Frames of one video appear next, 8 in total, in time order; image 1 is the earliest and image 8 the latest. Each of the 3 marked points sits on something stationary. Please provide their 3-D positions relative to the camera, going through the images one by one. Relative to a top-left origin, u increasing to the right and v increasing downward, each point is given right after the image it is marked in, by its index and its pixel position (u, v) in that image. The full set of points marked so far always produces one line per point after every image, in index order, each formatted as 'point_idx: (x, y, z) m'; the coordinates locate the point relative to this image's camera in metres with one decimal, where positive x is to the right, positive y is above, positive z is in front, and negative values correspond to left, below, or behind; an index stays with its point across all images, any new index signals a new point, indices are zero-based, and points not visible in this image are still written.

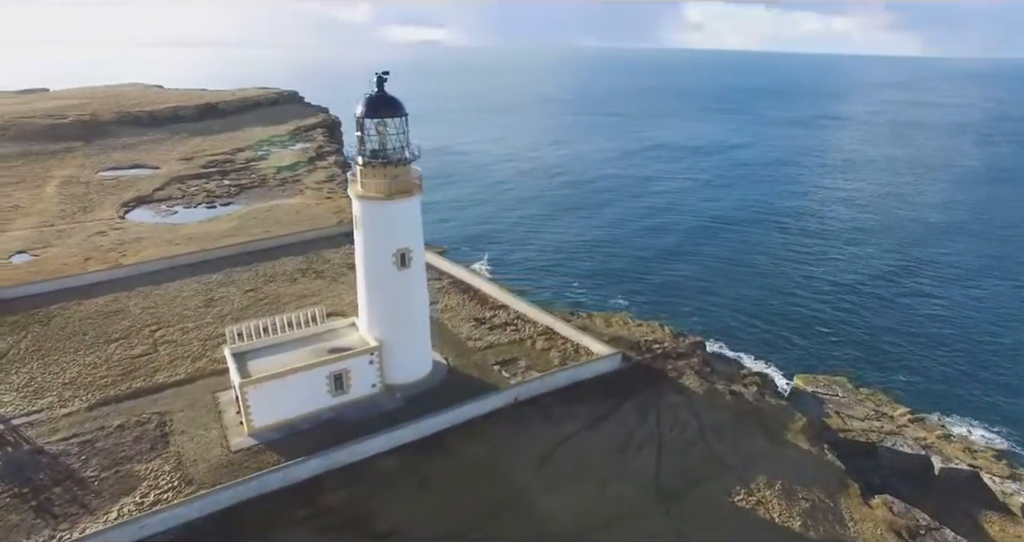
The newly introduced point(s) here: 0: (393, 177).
0: (-3.0, +2.5, +16.0) m
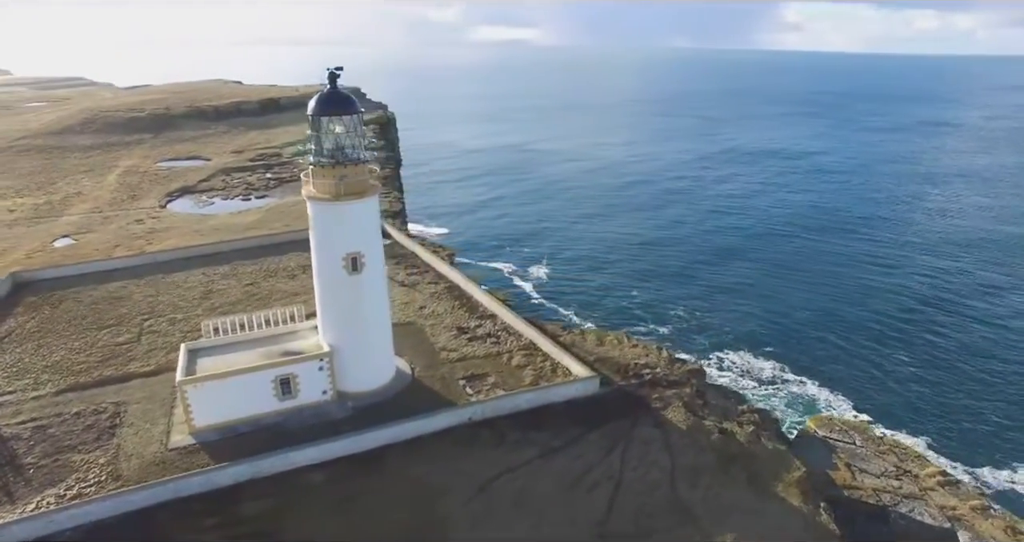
0: (-4.2, +2.4, +15.2) m
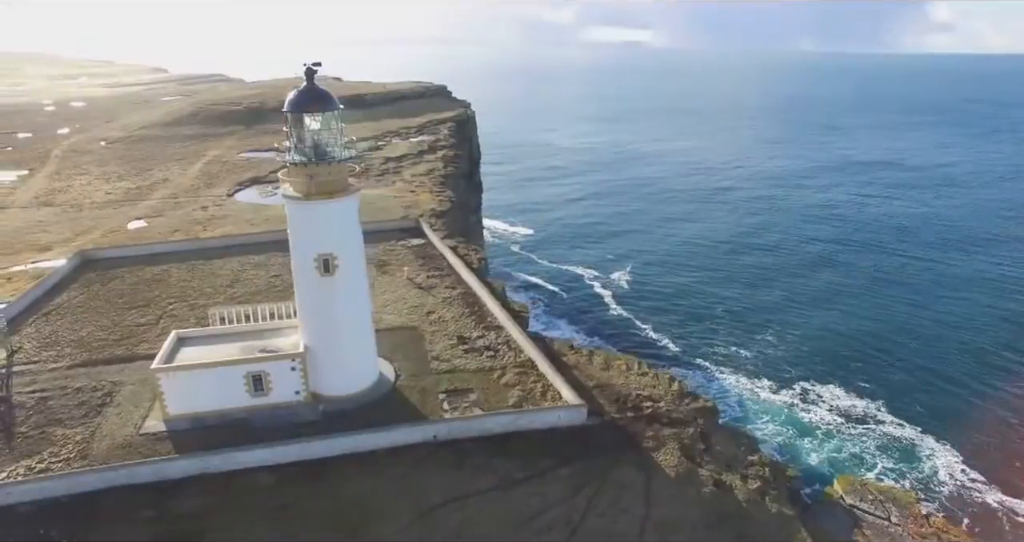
0: (-4.7, +2.3, +14.8) m
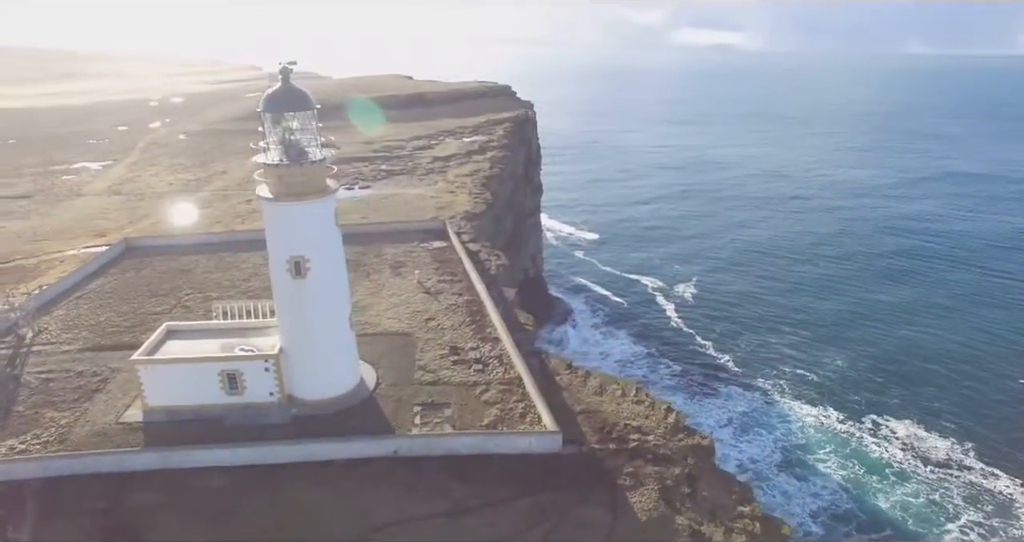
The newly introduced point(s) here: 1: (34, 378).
0: (-5.3, +2.3, +14.5) m
1: (-14.2, -3.1, +17.8) m
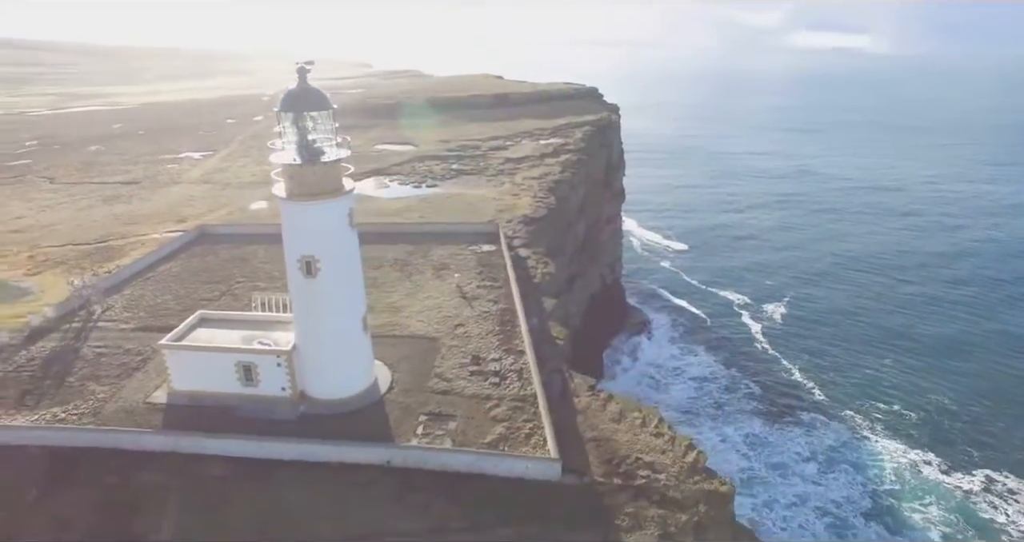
0: (-5.0, +2.3, +14.5) m
1: (-13.6, -2.6, +19.2) m
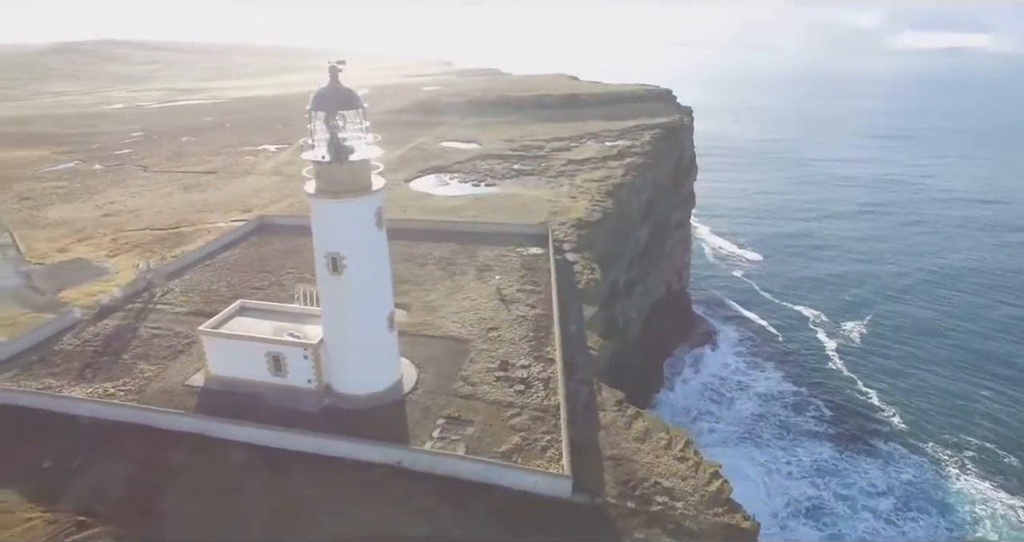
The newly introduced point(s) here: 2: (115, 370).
0: (-4.4, +2.4, +14.7) m
1: (-12.6, -2.1, +20.4) m
2: (-12.2, -3.1, +18.3) m
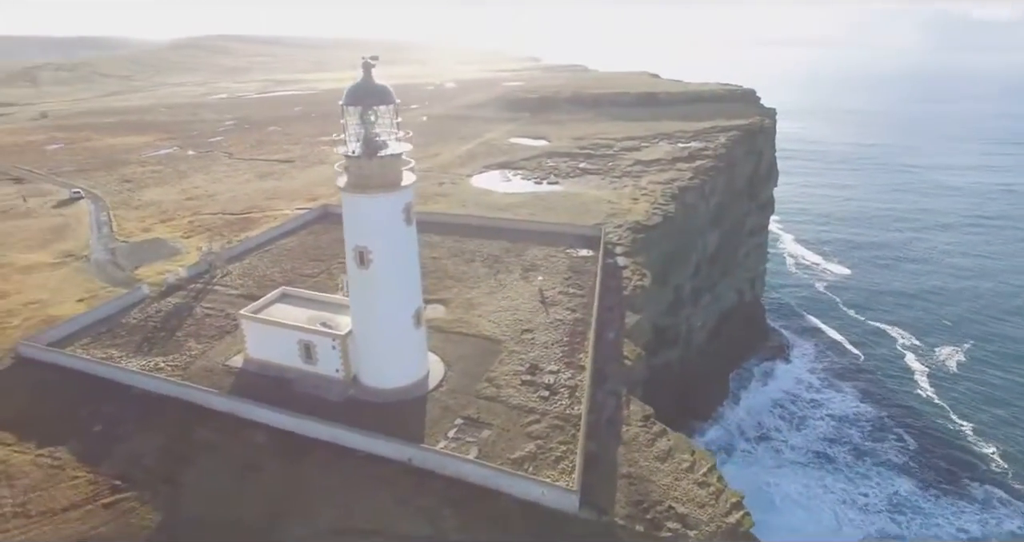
0: (-3.7, +2.5, +14.8) m
1: (-11.3, -1.4, +21.6) m
2: (-11.3, -2.4, +19.5) m
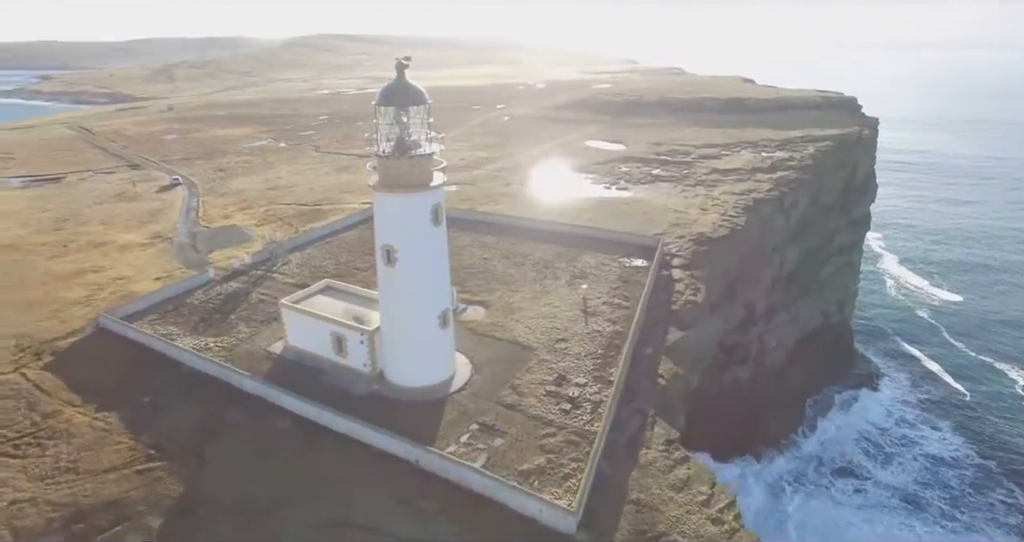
0: (-3.0, +2.6, +15.0) m
1: (-9.8, -0.9, +22.8) m
2: (-10.1, -2.0, +20.7) m
